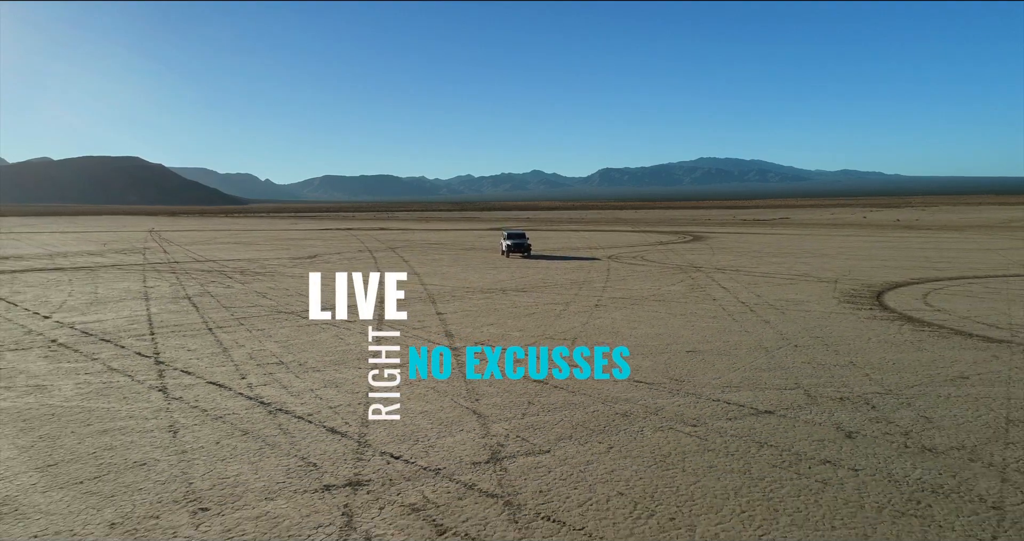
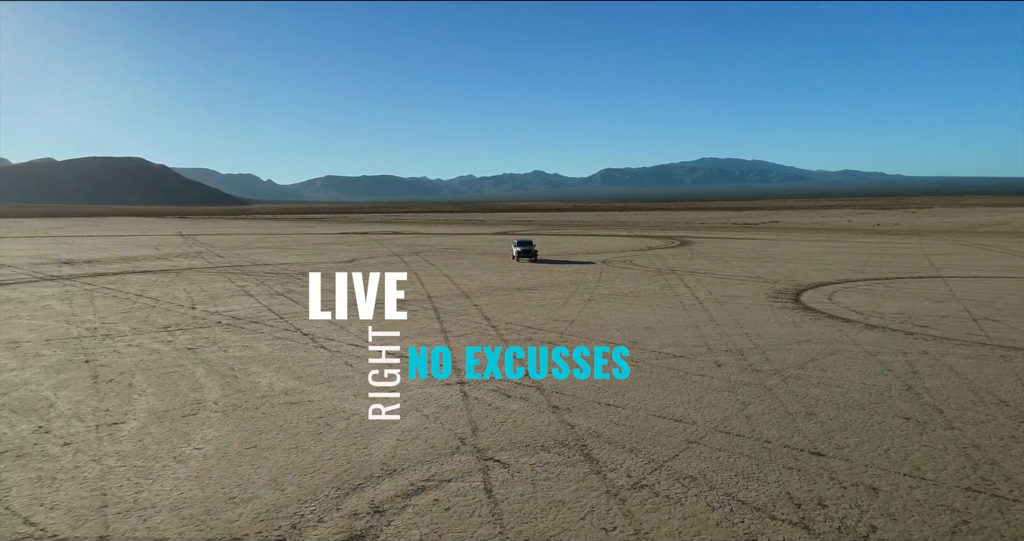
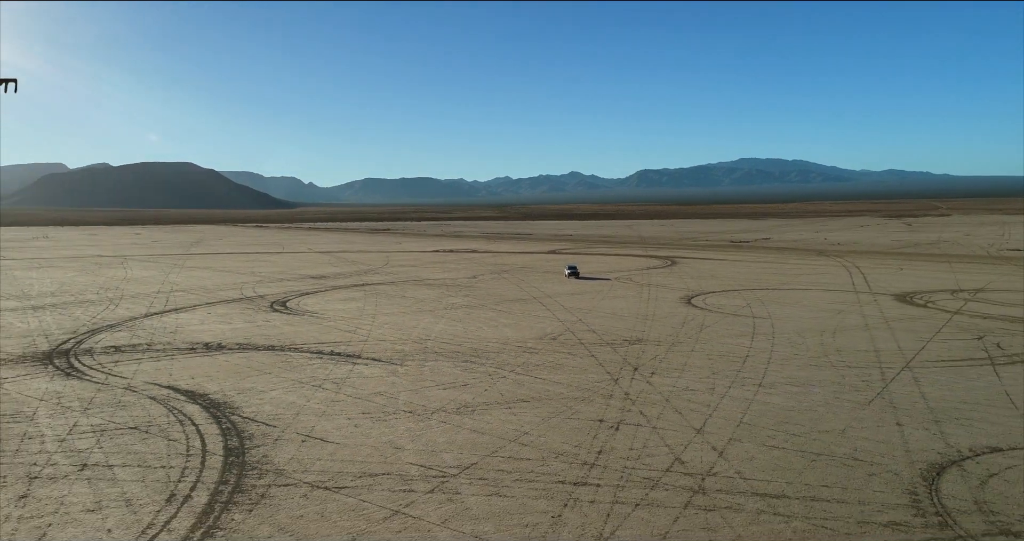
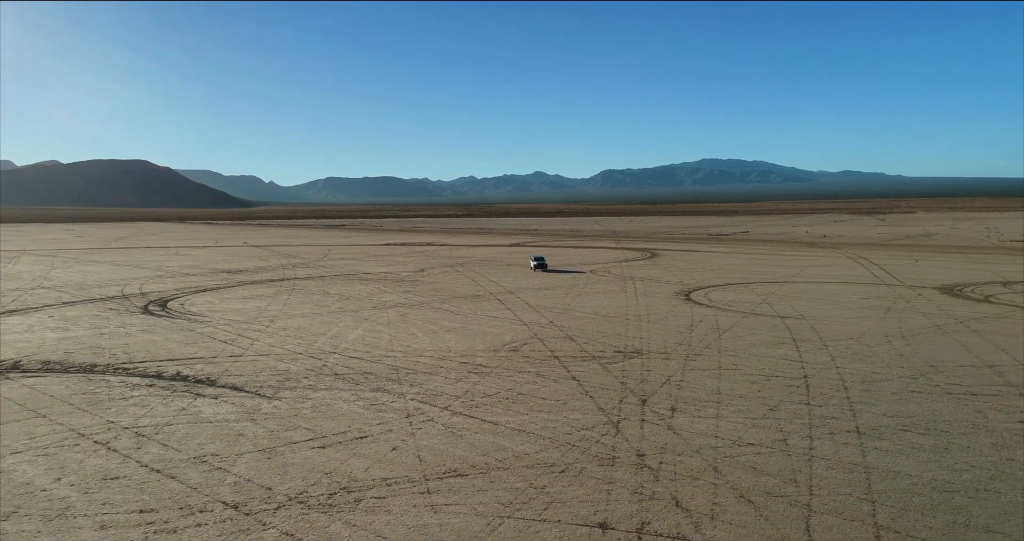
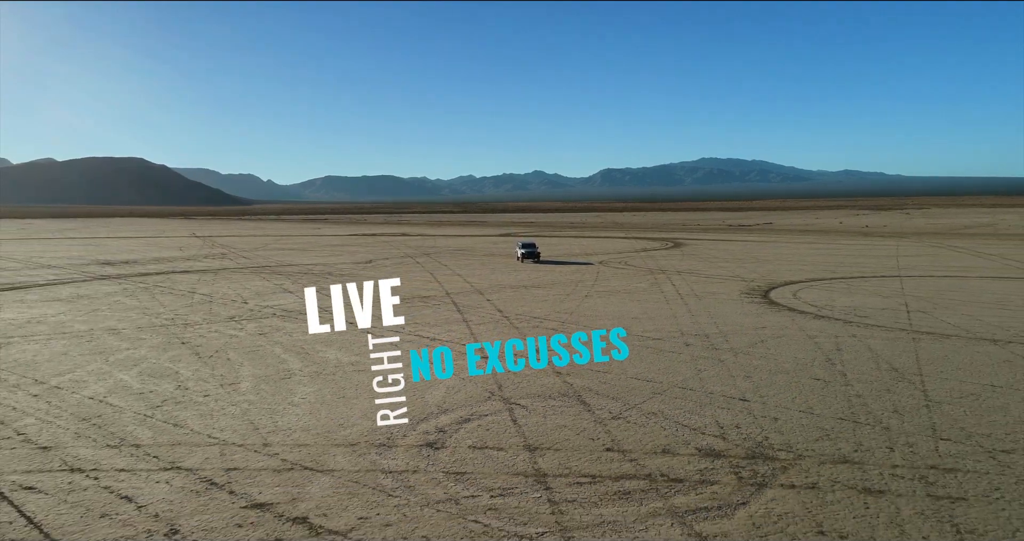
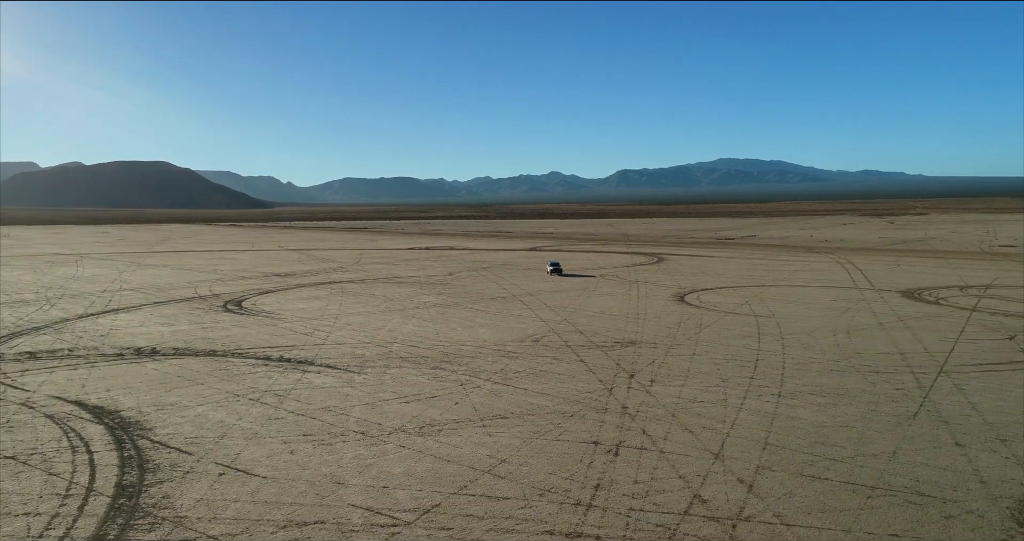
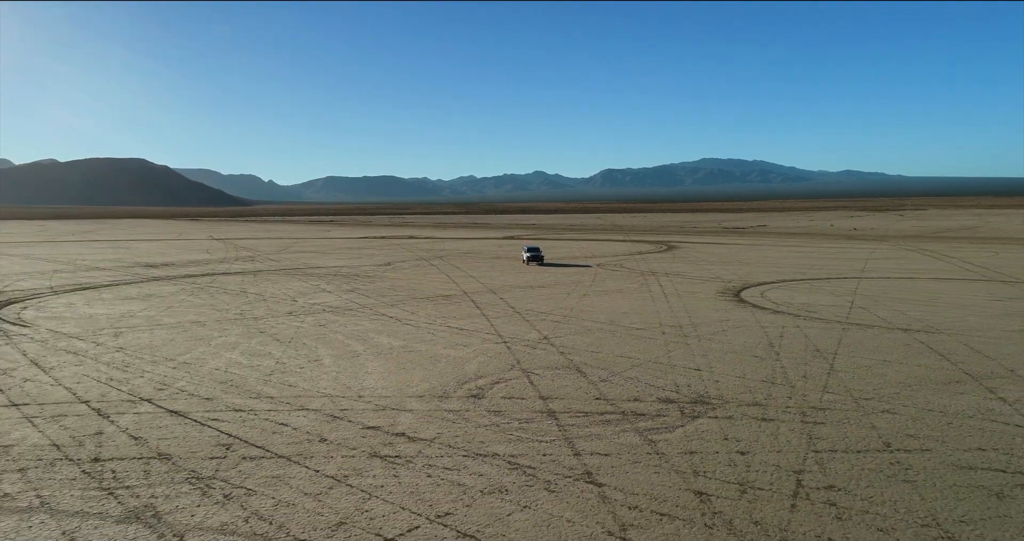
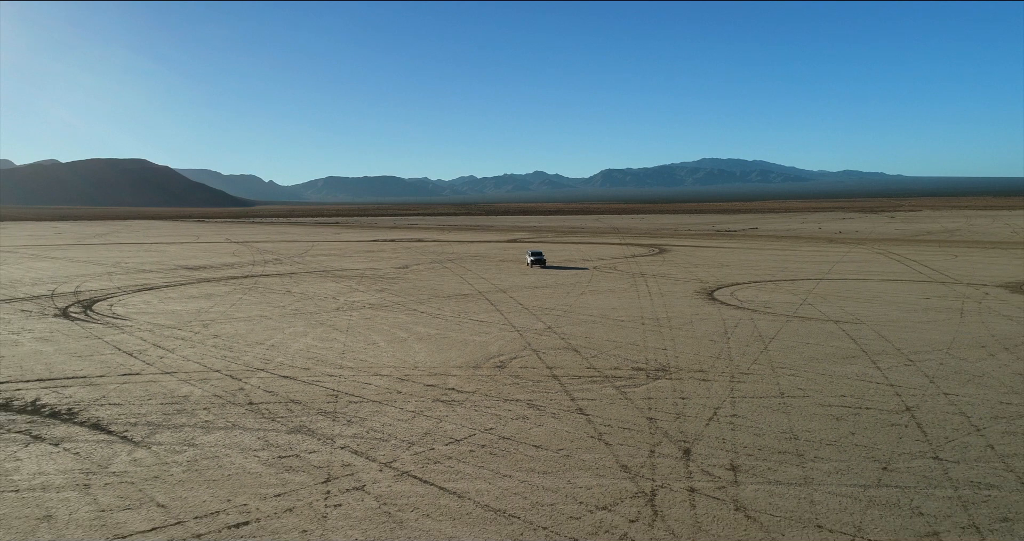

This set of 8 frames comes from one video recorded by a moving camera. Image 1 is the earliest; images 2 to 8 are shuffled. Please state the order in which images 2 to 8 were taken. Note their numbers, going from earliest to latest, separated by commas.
2, 5, 7, 8, 4, 6, 3
